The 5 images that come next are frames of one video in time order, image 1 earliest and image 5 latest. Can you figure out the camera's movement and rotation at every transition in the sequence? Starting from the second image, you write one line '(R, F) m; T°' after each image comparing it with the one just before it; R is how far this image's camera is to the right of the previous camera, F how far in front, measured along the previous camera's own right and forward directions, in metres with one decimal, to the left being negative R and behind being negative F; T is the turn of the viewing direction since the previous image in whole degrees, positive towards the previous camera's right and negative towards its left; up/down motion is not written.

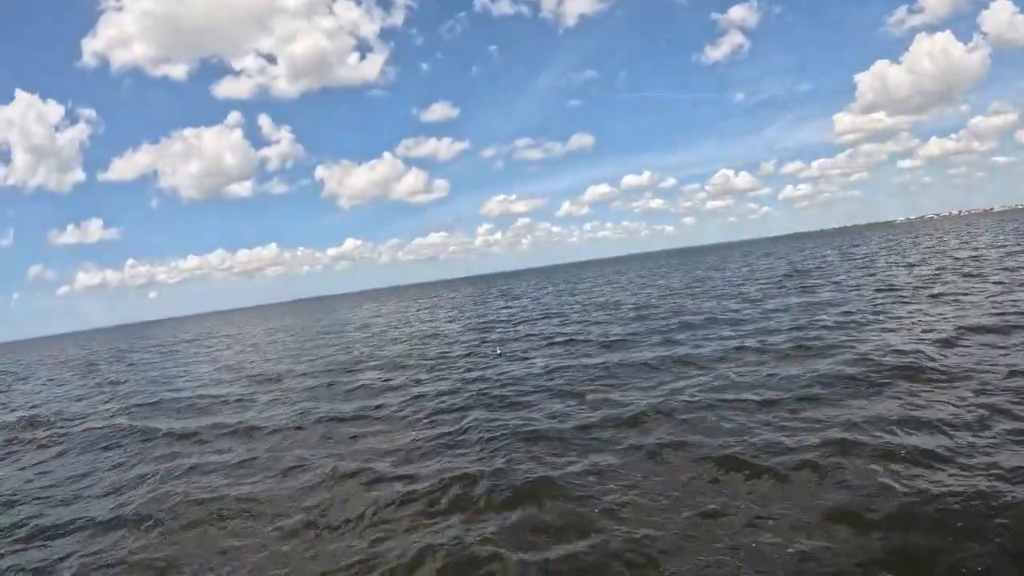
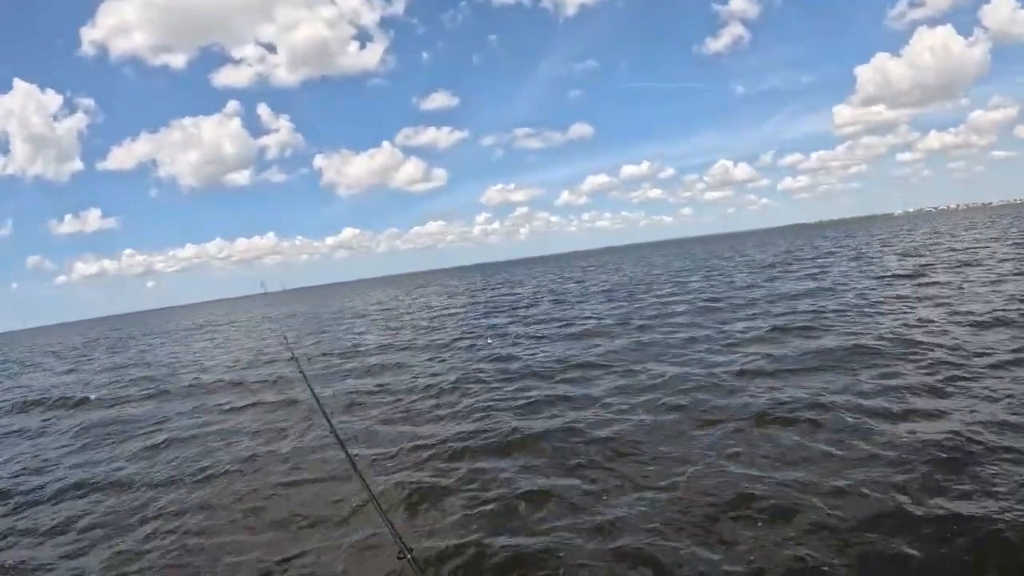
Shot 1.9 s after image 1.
(-0.9, -1.1) m; 0°
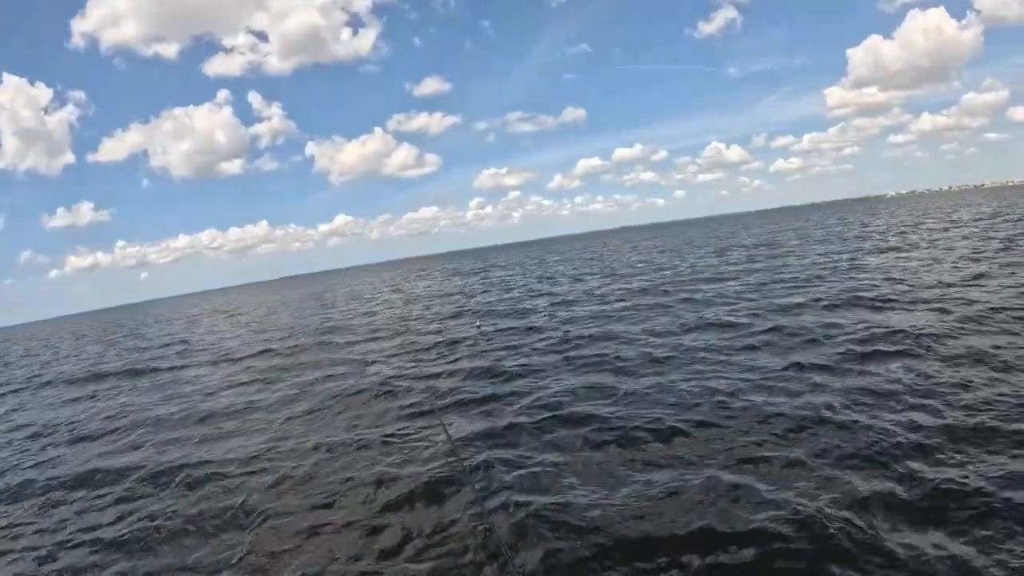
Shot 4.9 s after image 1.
(-1.5, -1.7) m; +1°
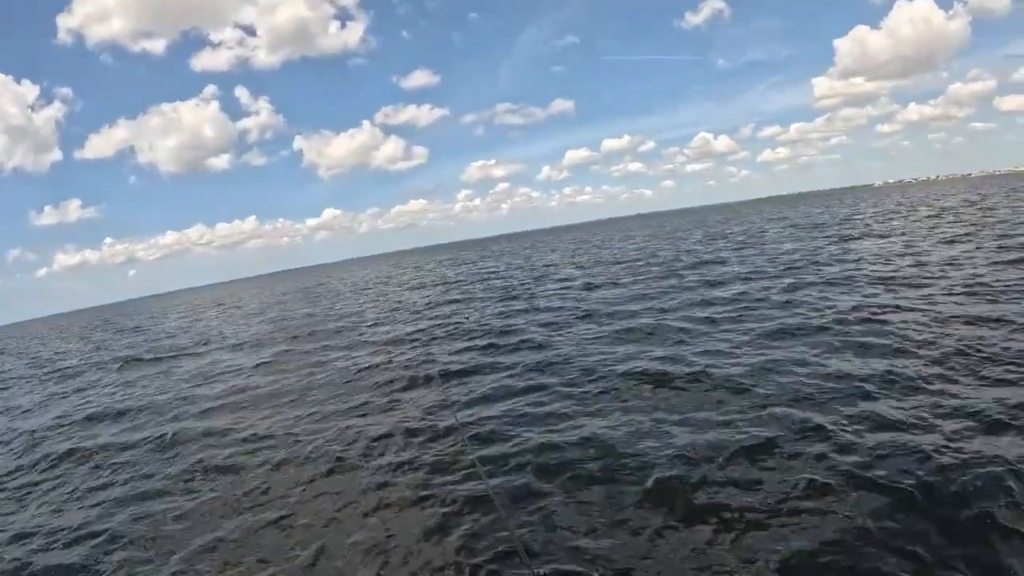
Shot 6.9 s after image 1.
(-0.2, -2.2) m; +1°
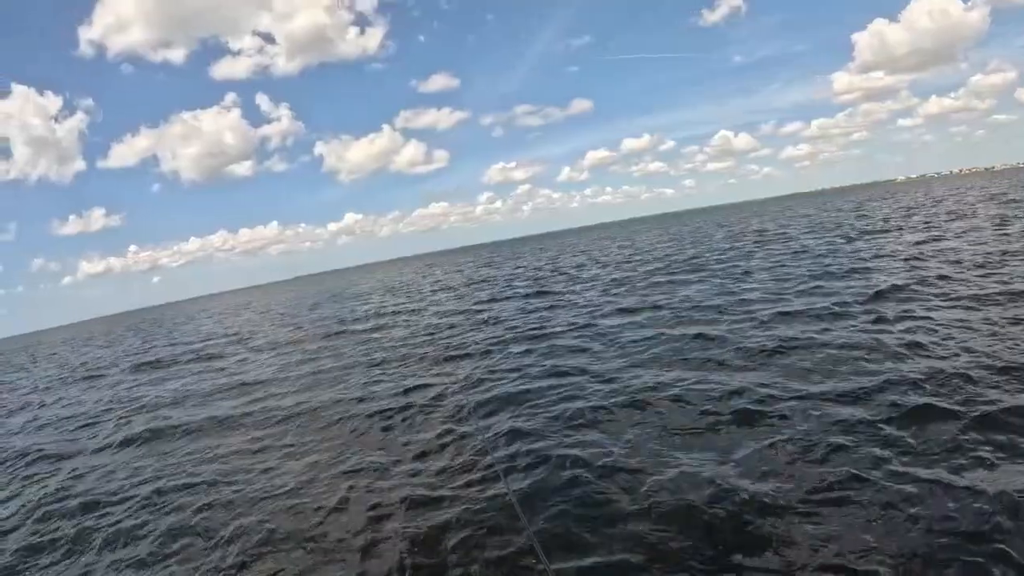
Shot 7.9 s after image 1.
(-0.4, -0.6) m; -2°
